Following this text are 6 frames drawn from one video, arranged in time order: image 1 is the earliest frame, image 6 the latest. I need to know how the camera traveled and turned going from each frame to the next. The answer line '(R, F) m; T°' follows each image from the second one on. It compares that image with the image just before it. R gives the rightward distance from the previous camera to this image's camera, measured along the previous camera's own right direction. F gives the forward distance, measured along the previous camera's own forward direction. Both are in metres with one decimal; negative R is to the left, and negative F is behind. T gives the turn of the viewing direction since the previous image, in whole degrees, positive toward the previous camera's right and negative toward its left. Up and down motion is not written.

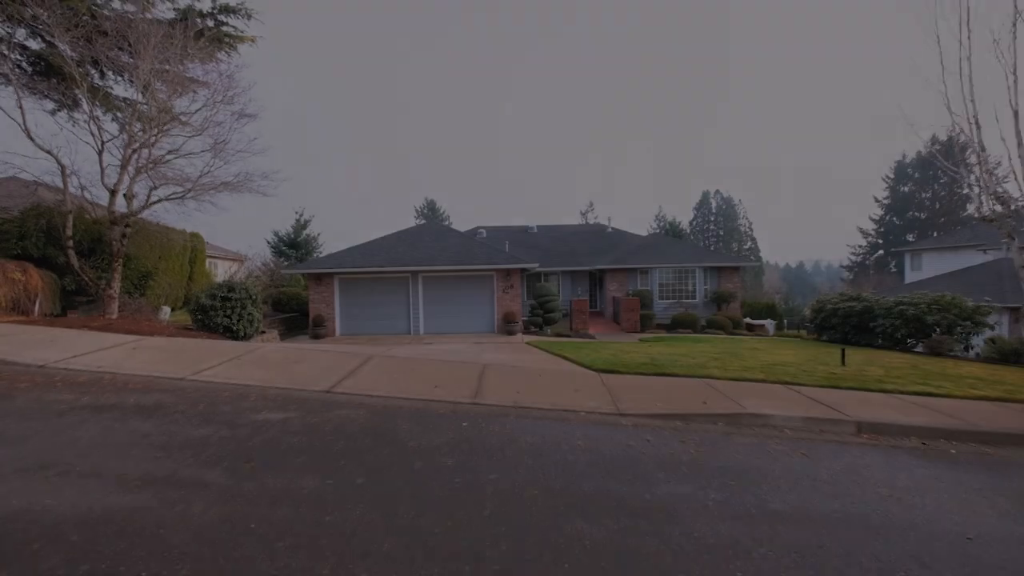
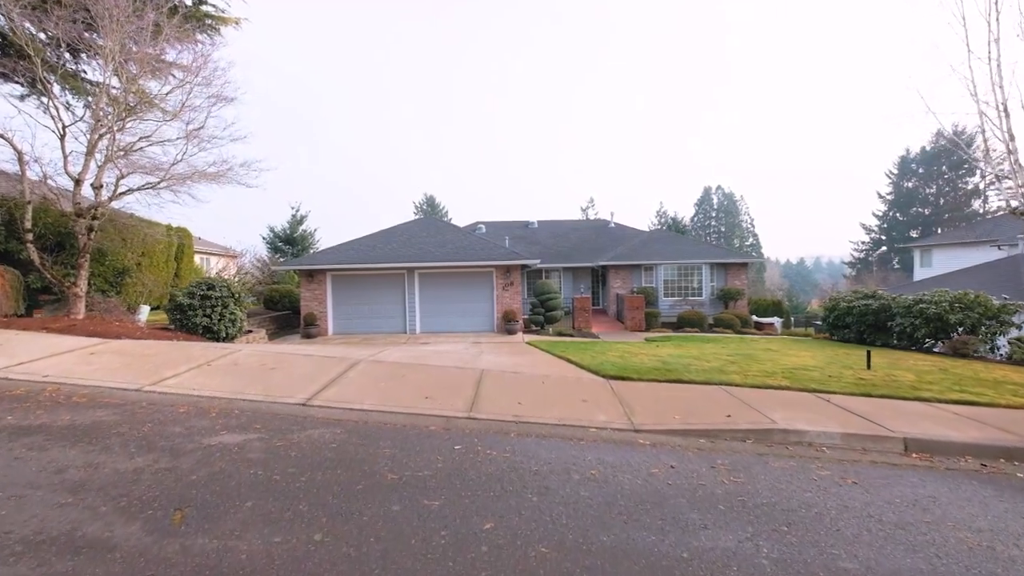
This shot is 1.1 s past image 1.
(0.0, +0.7) m; 0°
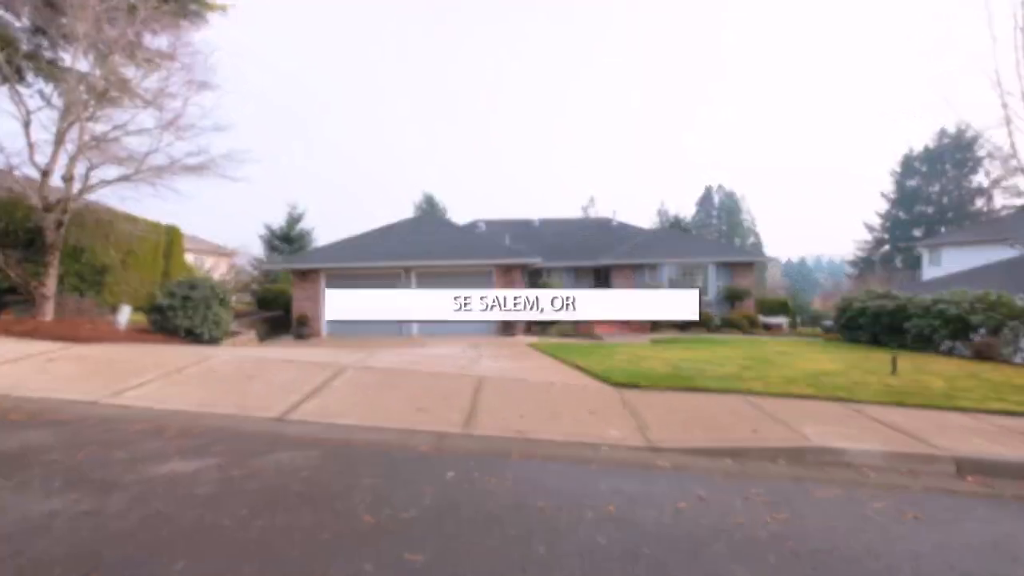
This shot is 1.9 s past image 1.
(0.0, +0.6) m; 0°
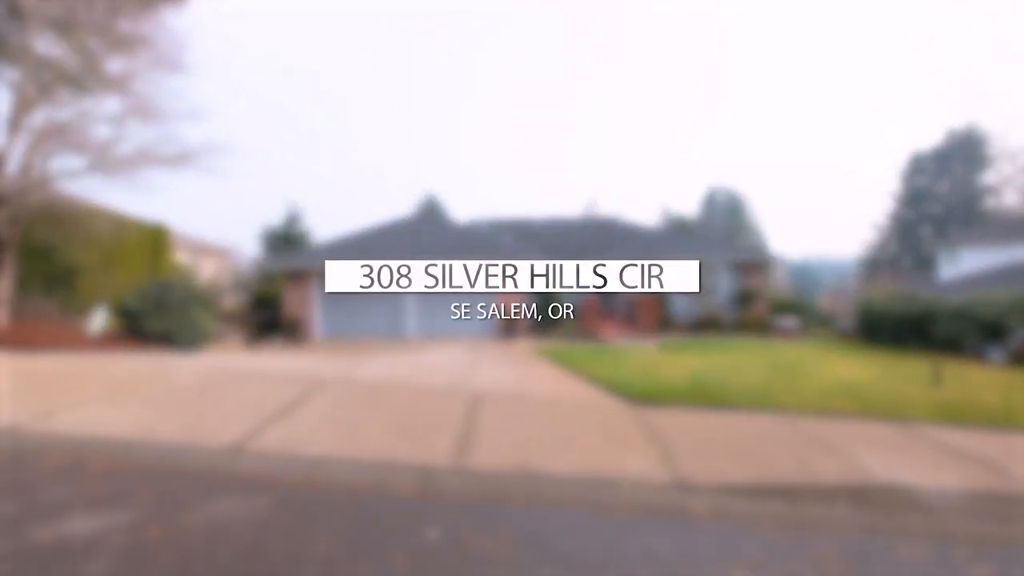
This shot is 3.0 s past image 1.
(0.0, +0.7) m; 0°
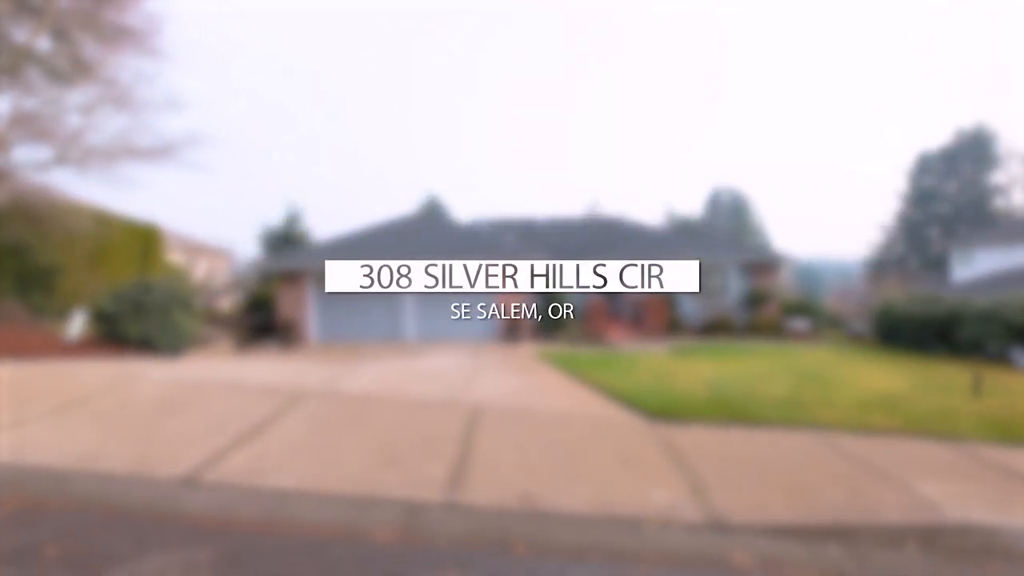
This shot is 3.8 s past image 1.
(0.0, +0.6) m; 0°
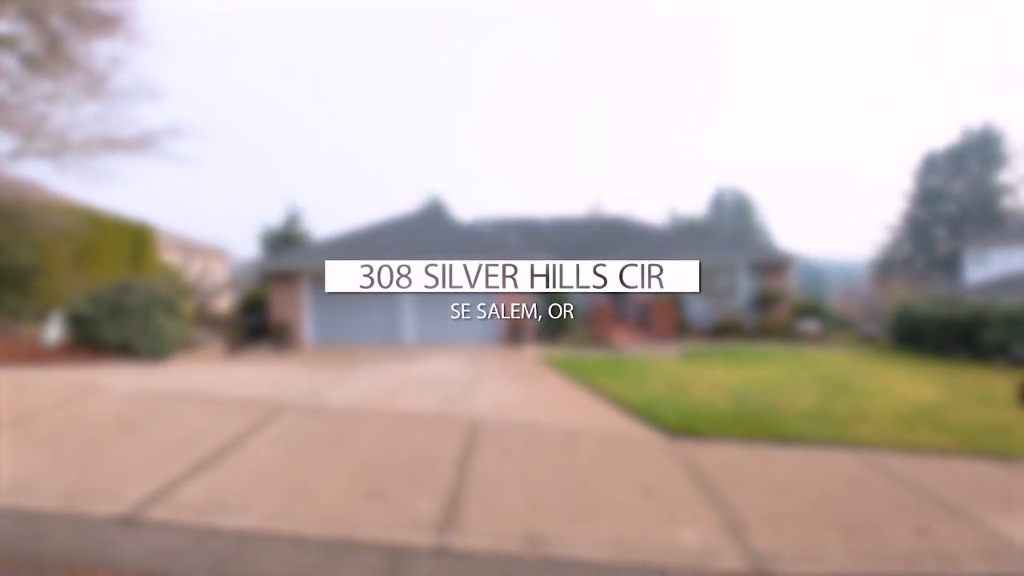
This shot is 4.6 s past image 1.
(0.0, +0.5) m; 0°
